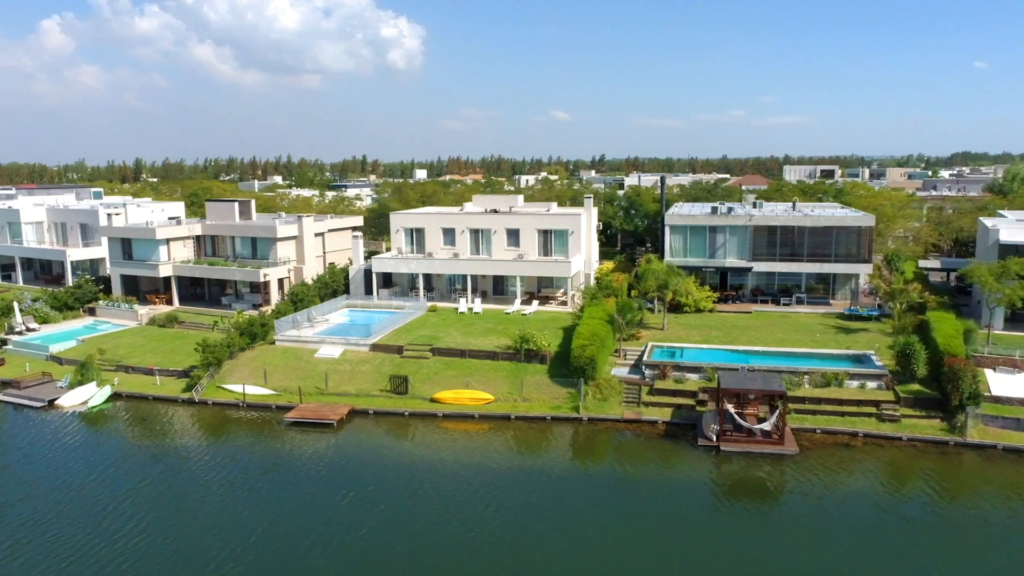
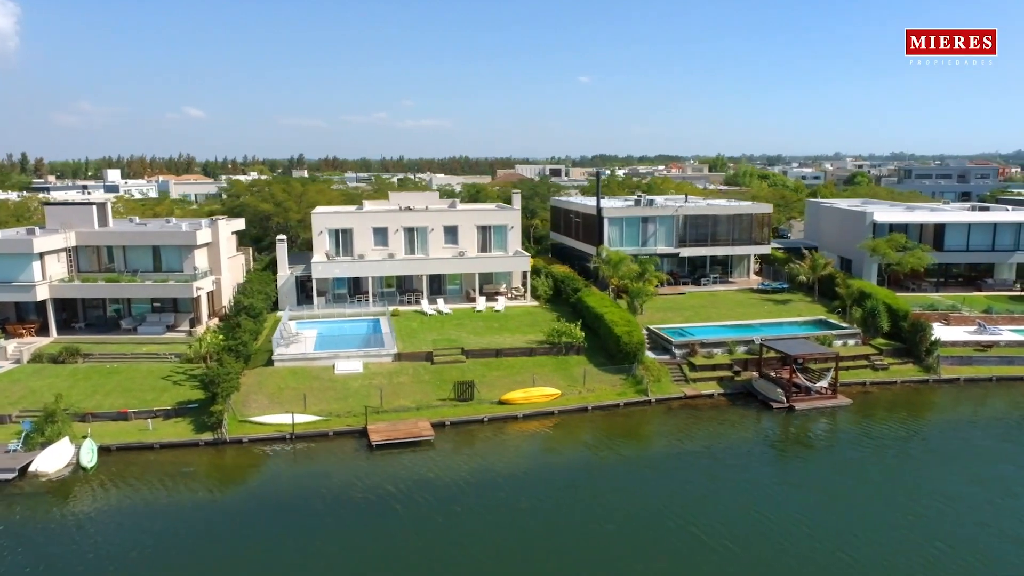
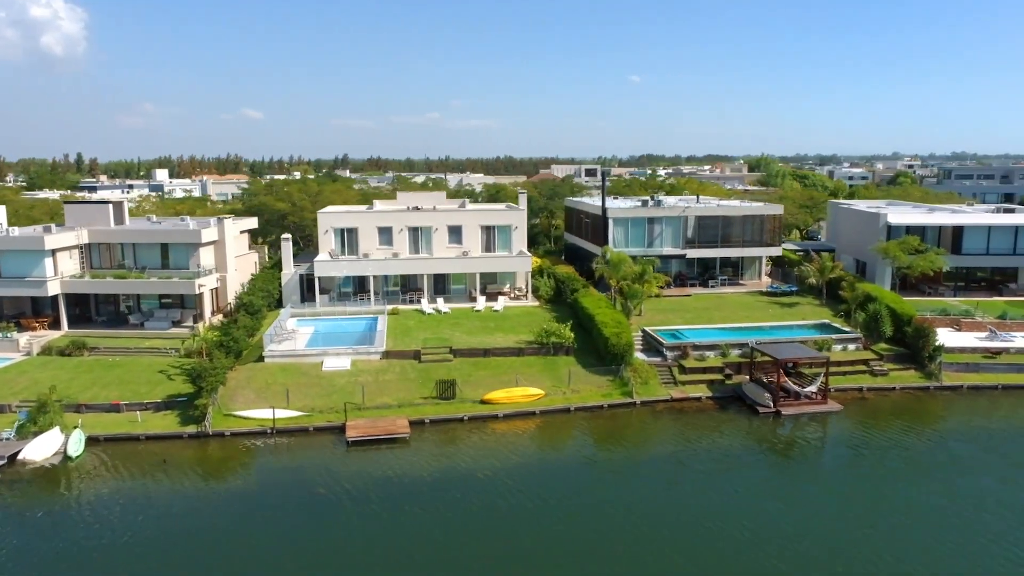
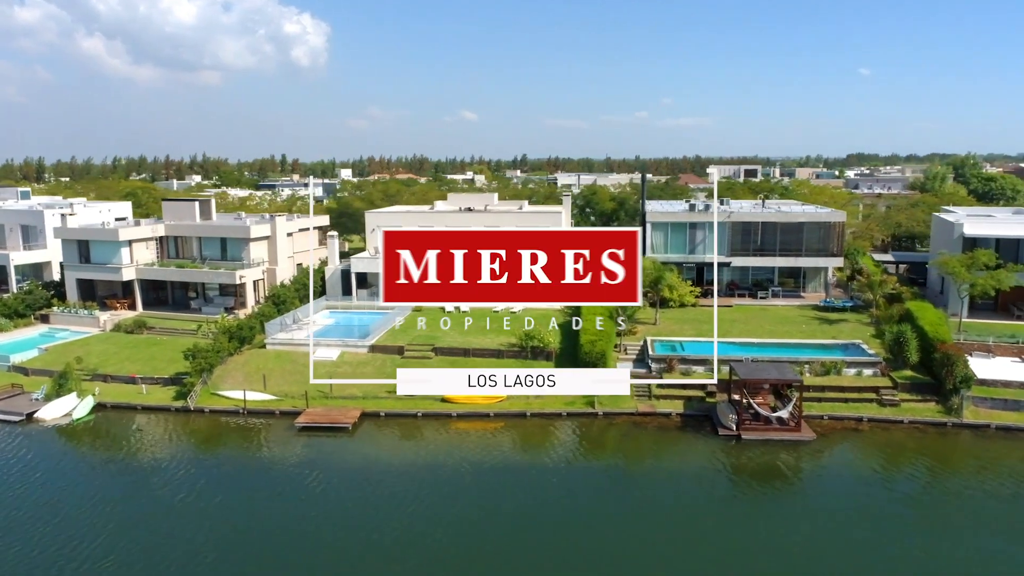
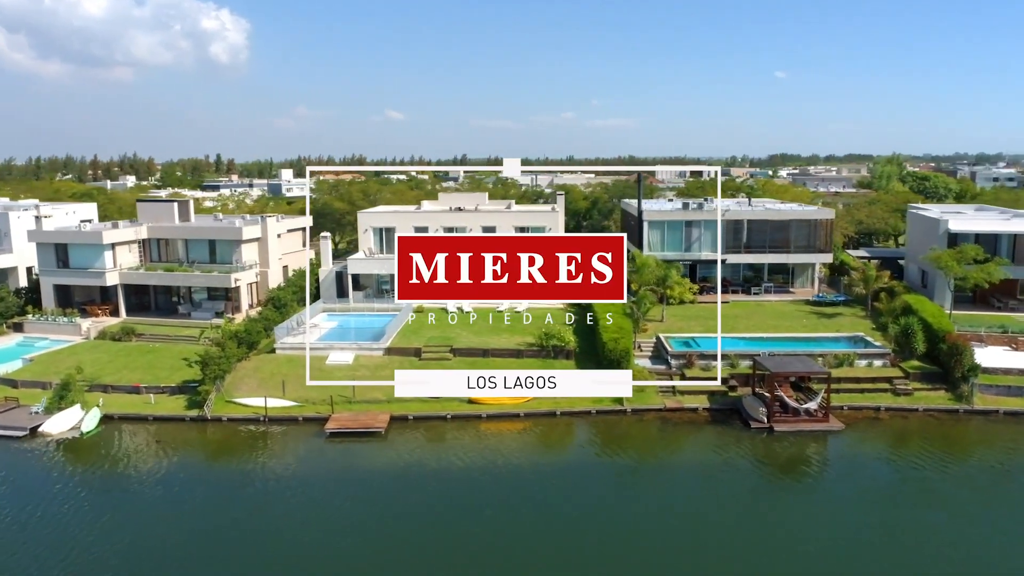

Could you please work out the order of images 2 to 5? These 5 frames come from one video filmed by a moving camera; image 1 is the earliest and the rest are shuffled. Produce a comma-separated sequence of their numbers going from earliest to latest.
4, 5, 3, 2
